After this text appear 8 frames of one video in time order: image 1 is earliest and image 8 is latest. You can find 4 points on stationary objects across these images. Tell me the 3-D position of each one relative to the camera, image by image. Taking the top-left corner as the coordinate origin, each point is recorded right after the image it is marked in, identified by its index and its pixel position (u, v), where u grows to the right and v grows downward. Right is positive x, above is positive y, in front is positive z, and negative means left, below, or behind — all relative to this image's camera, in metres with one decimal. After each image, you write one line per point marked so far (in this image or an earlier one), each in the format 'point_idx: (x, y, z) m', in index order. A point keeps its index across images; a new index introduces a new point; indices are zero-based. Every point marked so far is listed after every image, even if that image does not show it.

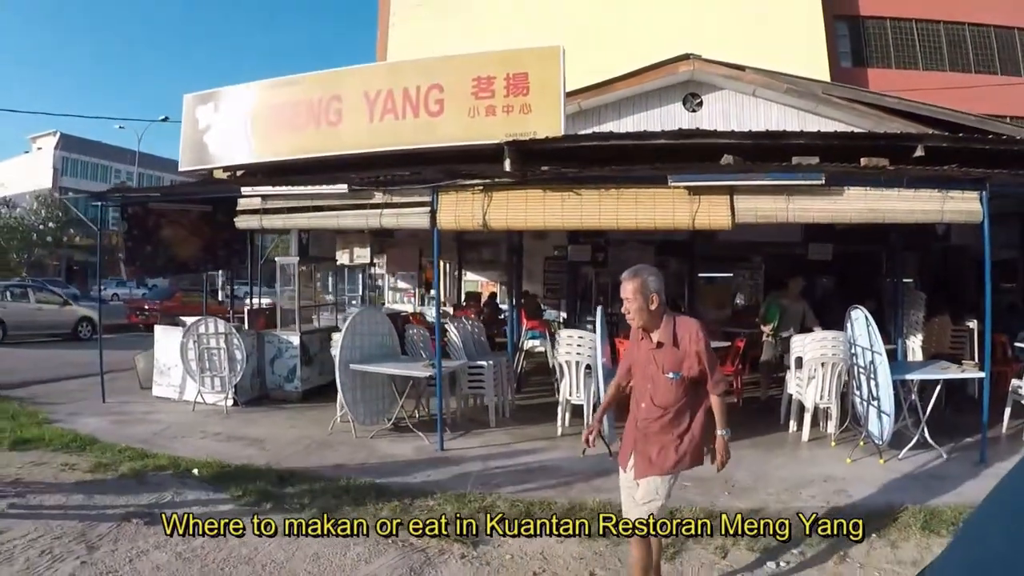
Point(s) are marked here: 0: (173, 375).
0: (-3.9, -1.0, +8.4) m
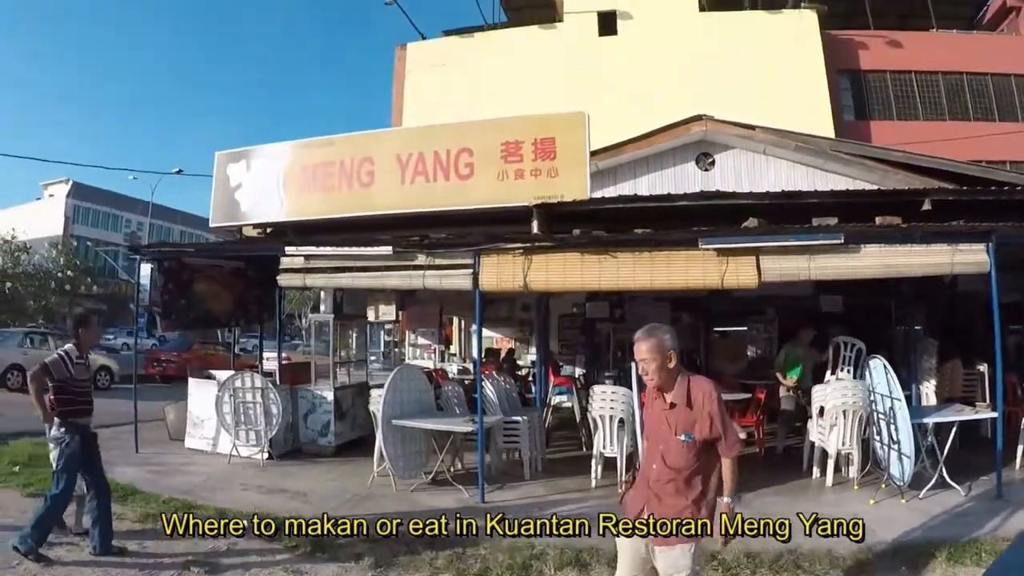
0: (-3.6, -1.7, +8.6) m
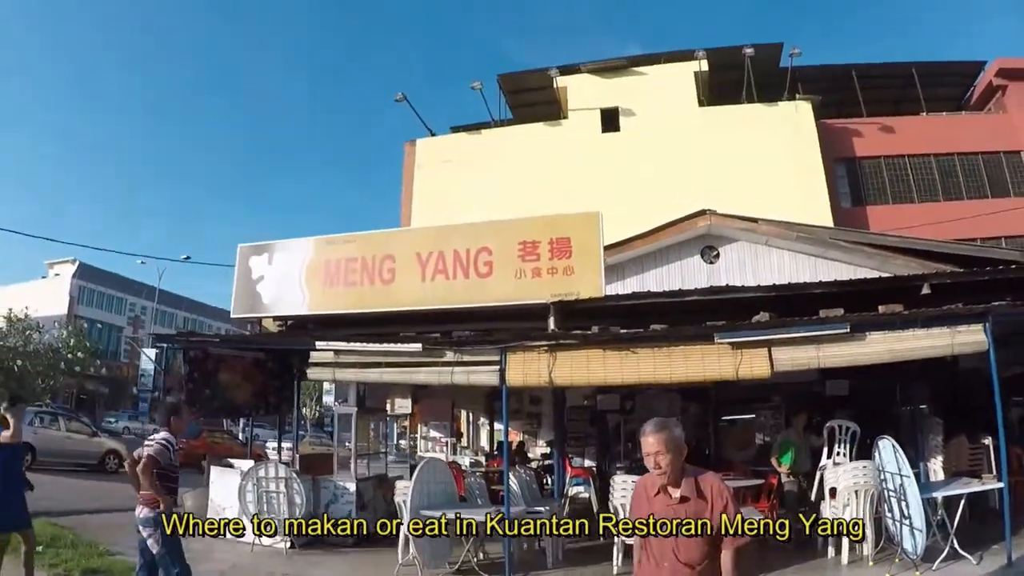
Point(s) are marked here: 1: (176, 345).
0: (-3.4, -2.8, +8.7) m
1: (-4.2, -0.8, +9.1) m
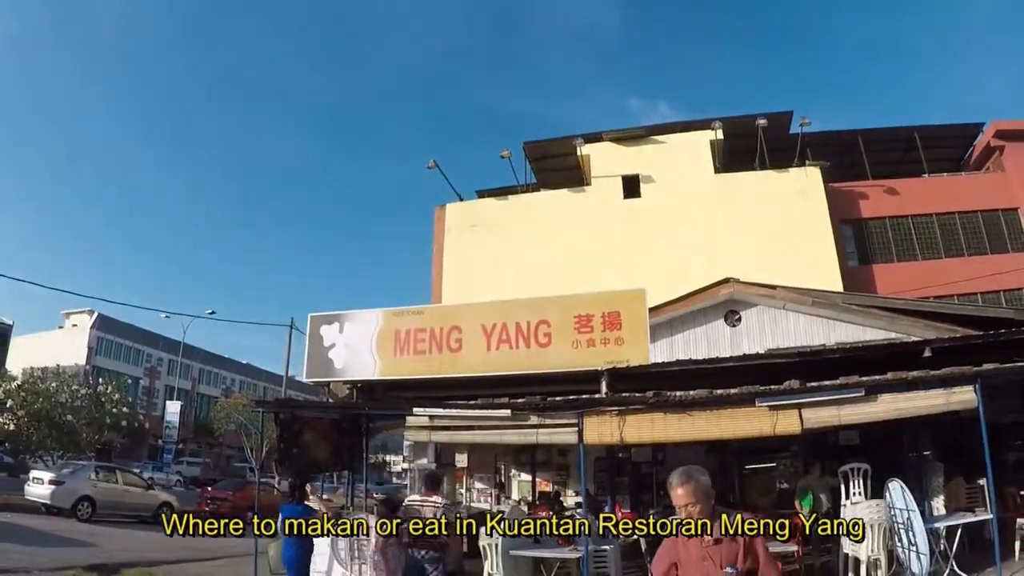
0: (-2.6, -3.8, +9.8) m
1: (-3.5, -1.8, +10.4) m
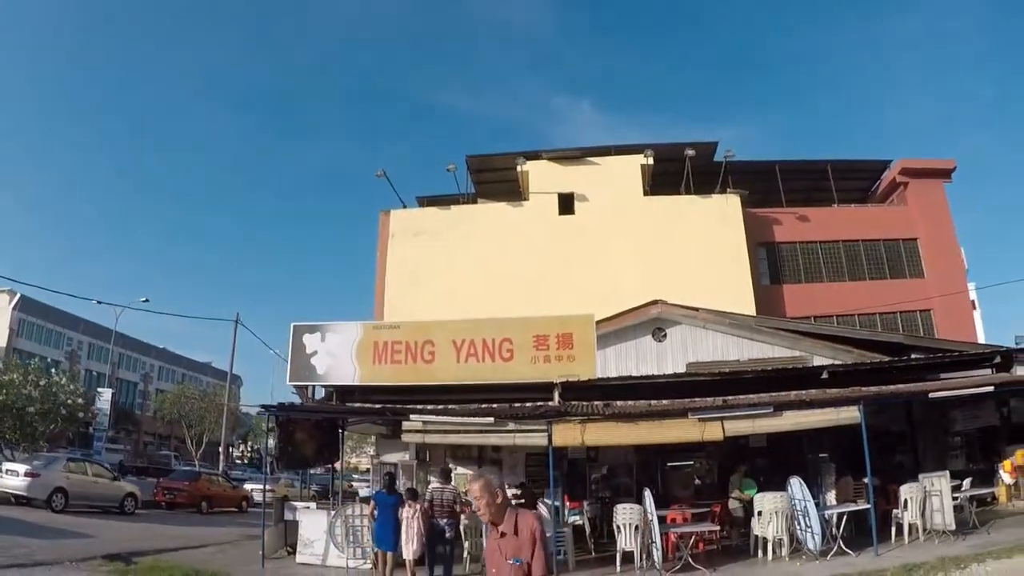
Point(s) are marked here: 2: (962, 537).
0: (-3.2, -4.1, +11.4) m
1: (-4.0, -2.0, +11.8) m
2: (+7.2, -4.0, +11.6) m
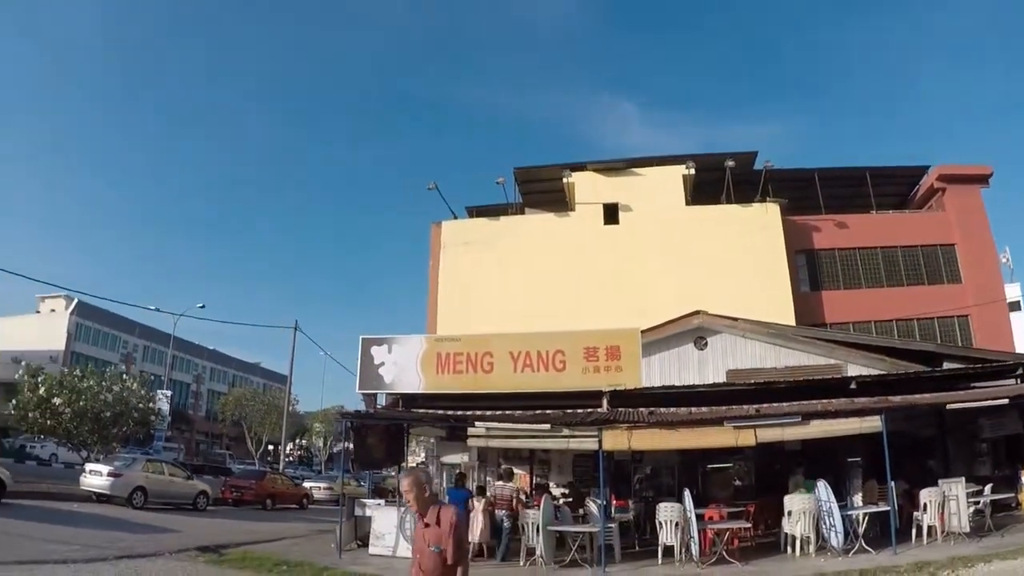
0: (-2.3, -4.4, +12.6) m
1: (-3.1, -2.3, +13.1) m
2: (+8.1, -4.3, +12.4) m
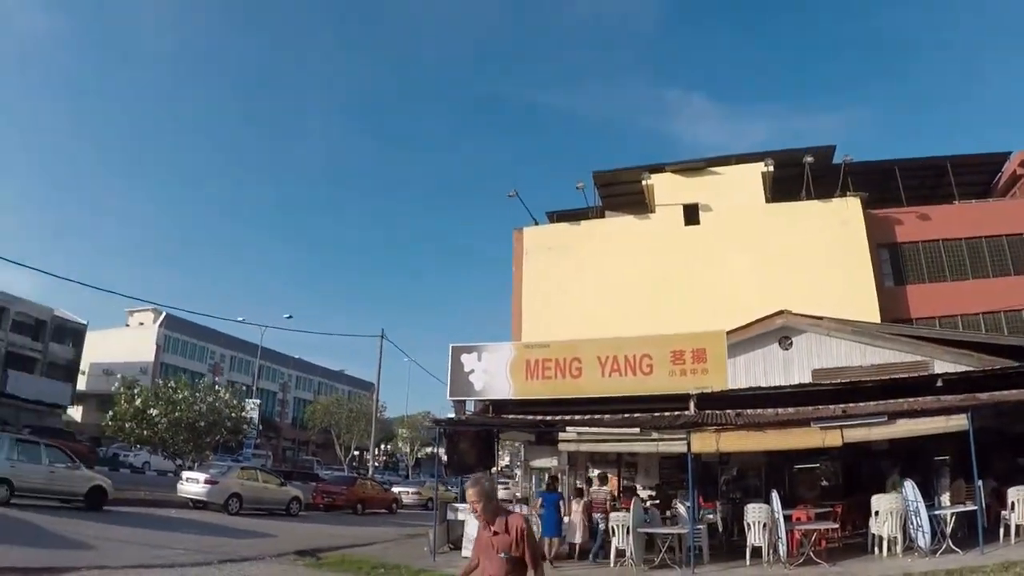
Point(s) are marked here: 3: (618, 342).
0: (-0.6, -4.7, +13.6) m
1: (-1.4, -2.6, +14.1) m
2: (+9.7, -4.2, +12.3) m
3: (+2.1, -1.1, +15.4) m
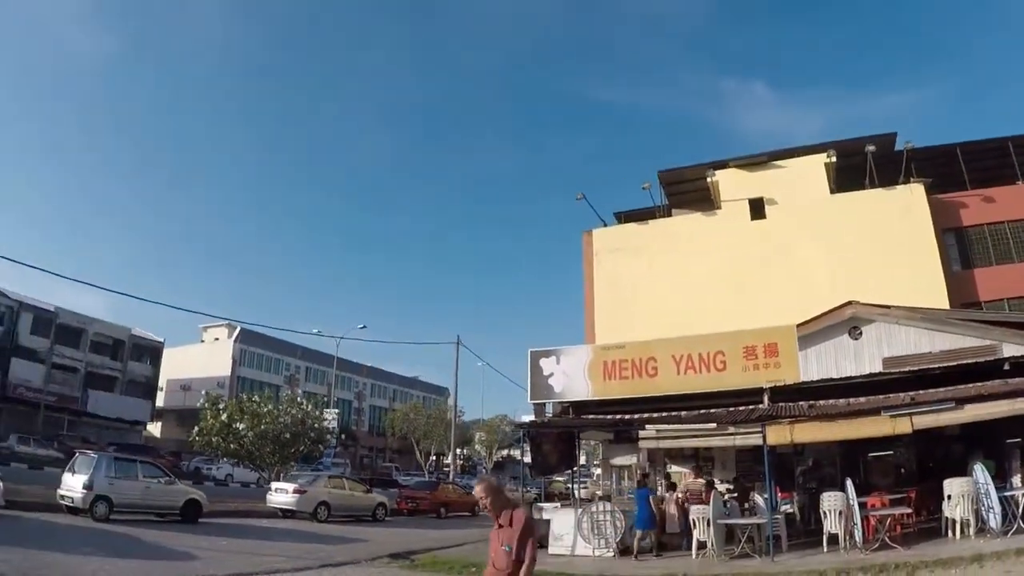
0: (+1.2, -4.9, +14.7) m
1: (+0.3, -3.0, +15.4) m
2: (+11.3, -3.9, +12.6) m
3: (+3.9, -1.3, +16.4) m
